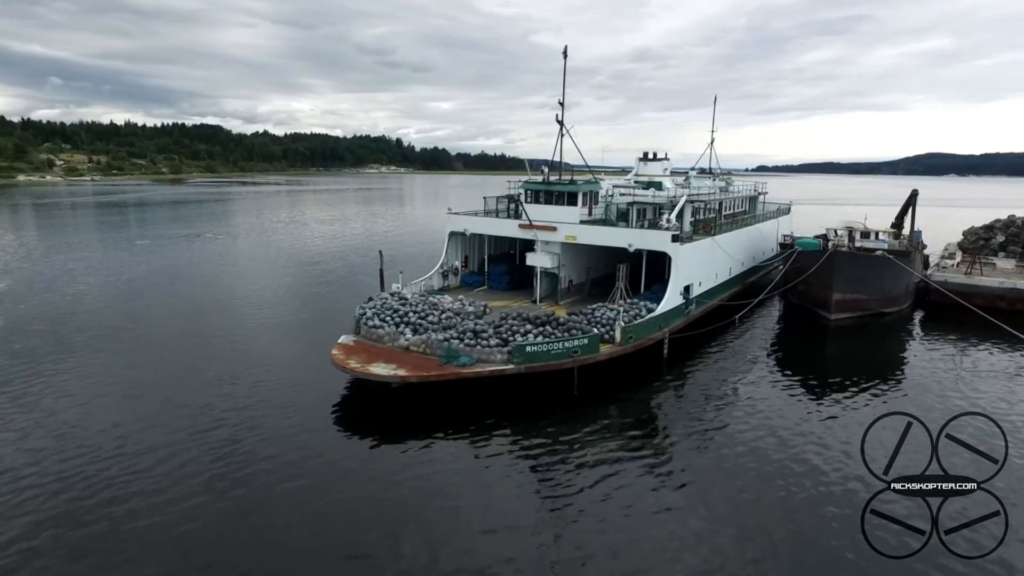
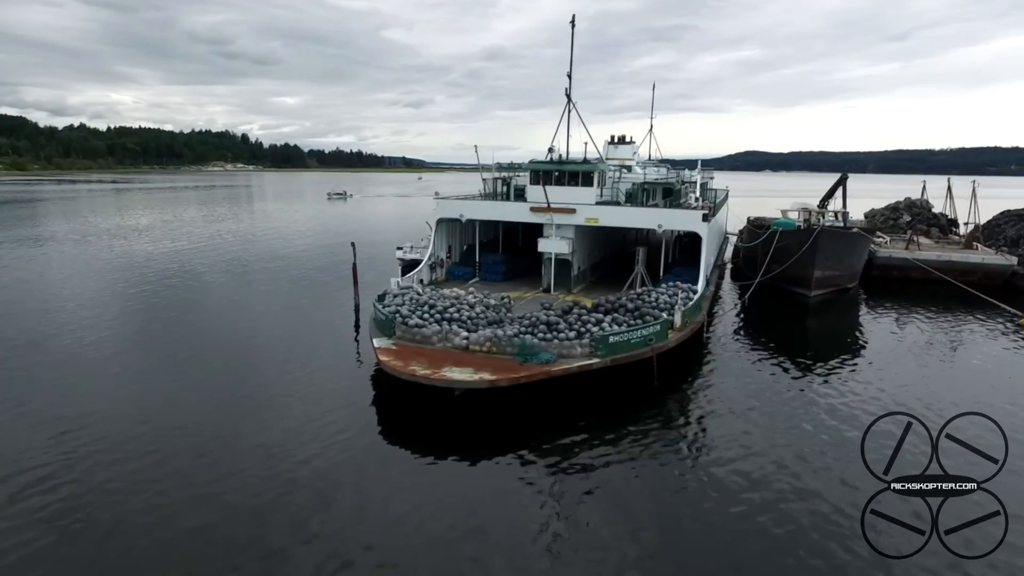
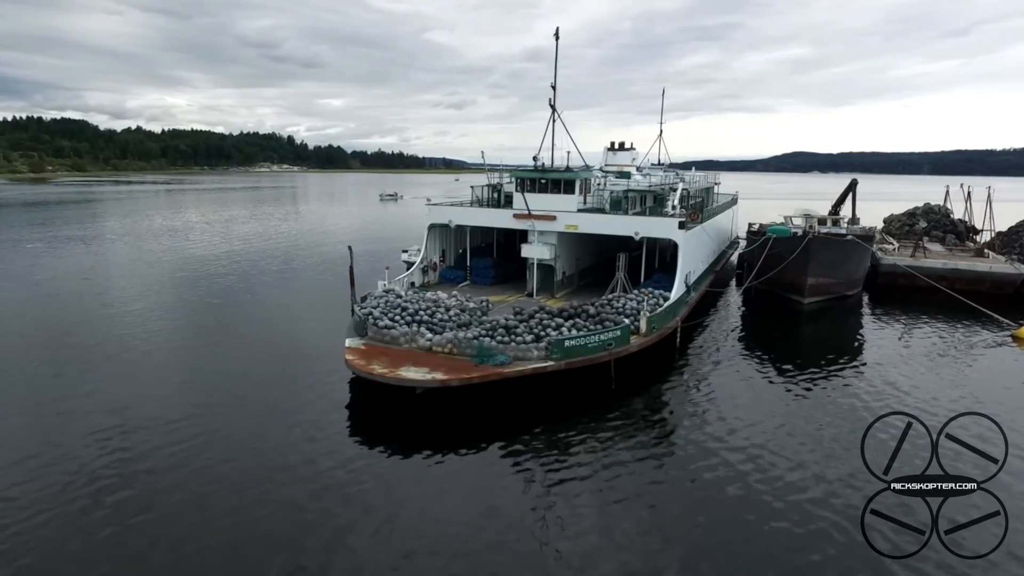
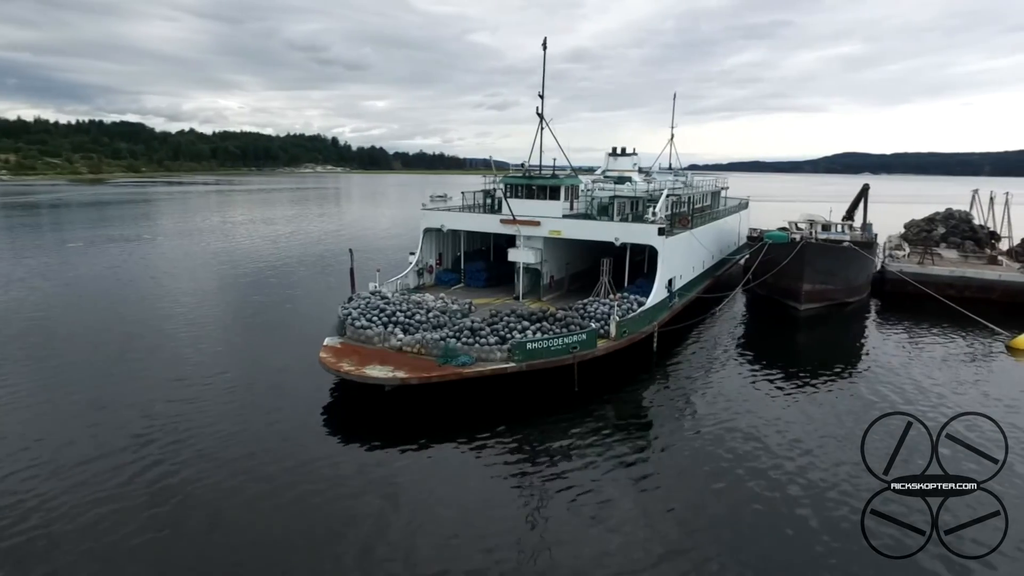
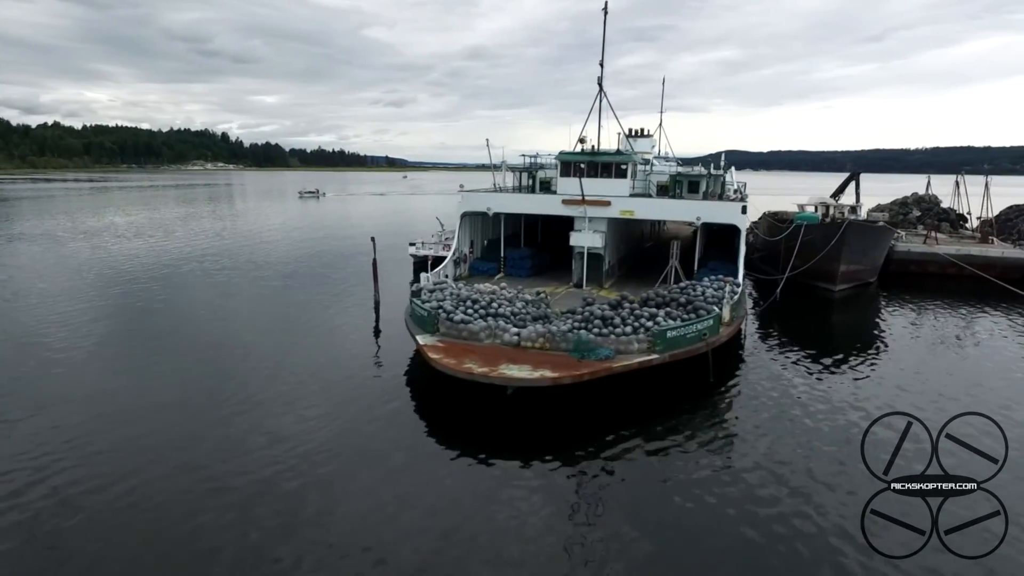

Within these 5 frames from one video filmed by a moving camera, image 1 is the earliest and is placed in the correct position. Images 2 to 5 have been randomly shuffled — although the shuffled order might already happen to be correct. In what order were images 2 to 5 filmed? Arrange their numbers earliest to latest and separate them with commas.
4, 3, 2, 5
